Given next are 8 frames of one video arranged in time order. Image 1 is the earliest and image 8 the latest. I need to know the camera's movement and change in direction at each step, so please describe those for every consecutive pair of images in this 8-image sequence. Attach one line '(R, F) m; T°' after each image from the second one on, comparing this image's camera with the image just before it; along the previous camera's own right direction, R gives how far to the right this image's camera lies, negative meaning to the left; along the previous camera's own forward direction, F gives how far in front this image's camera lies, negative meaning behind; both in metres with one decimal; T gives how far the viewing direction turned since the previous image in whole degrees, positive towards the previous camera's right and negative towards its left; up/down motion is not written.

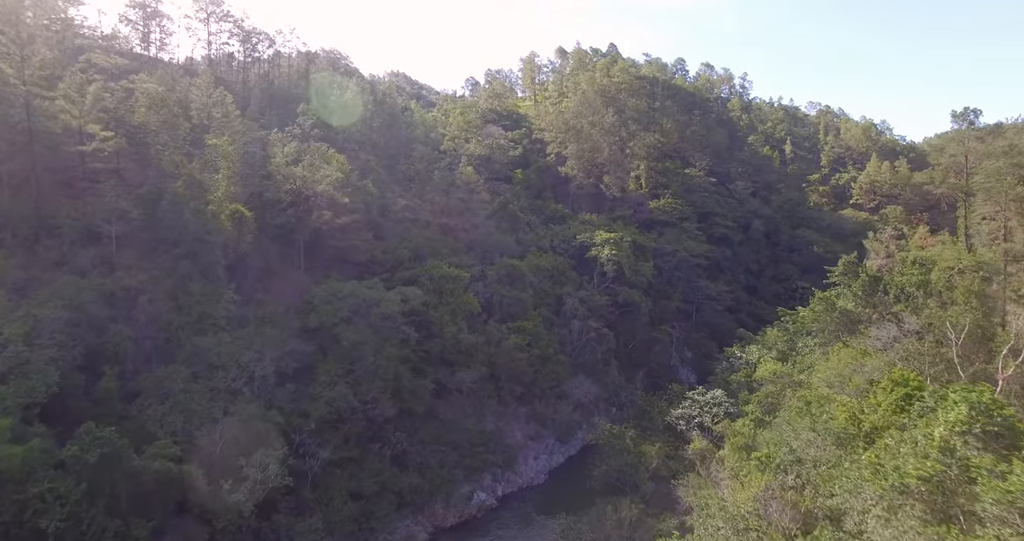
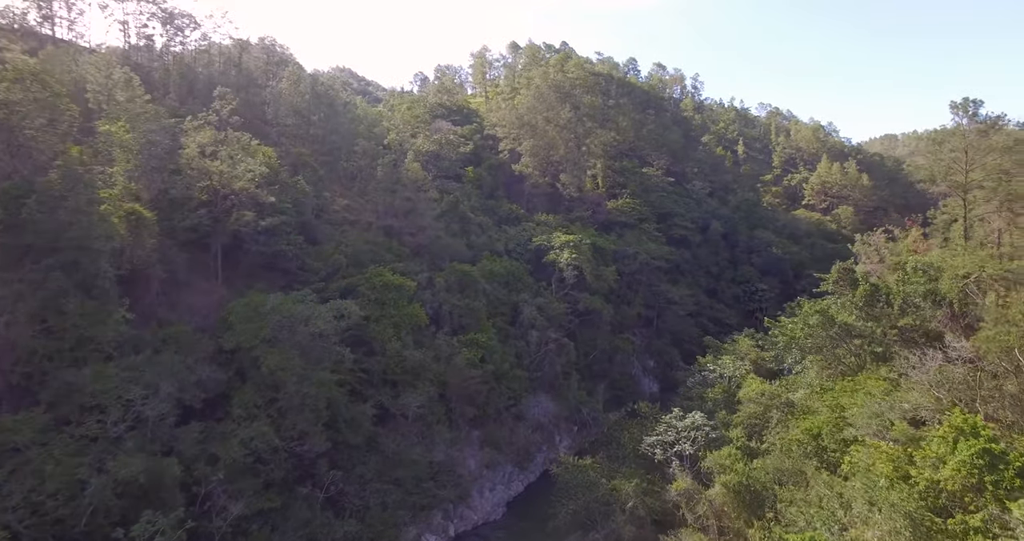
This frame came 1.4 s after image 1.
(-0.1, +2.7) m; +4°
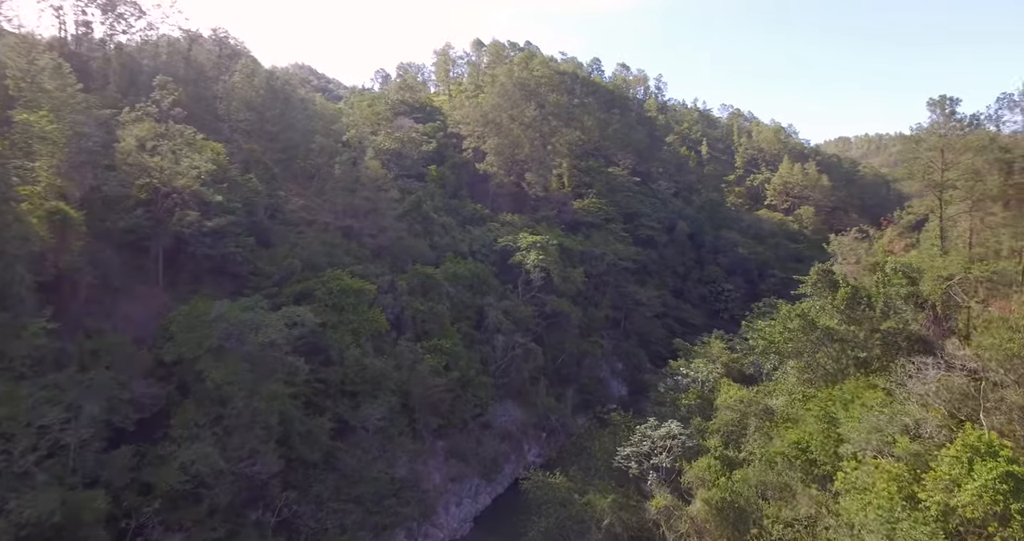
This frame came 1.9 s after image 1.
(-0.1, +1.0) m; +3°
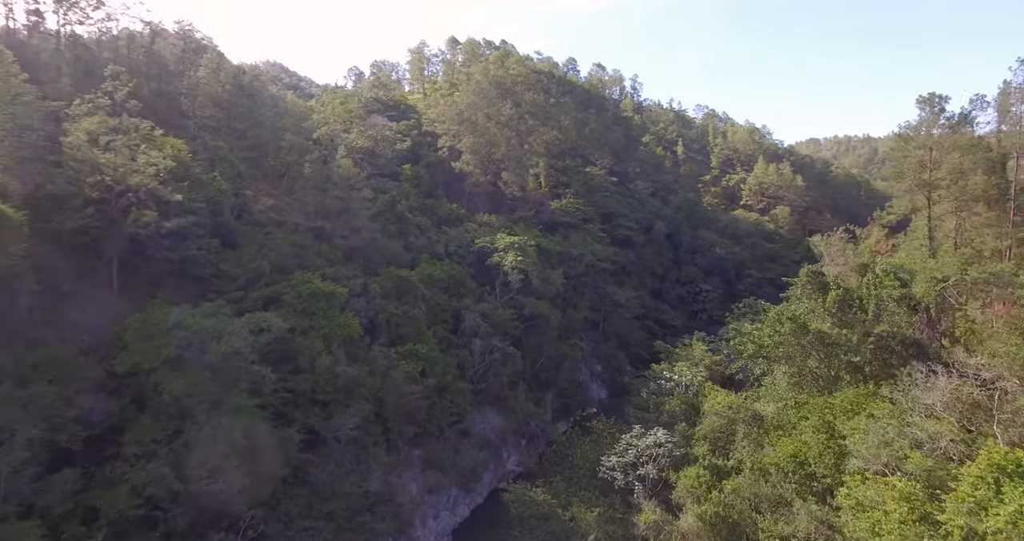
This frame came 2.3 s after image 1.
(-0.1, +0.8) m; +2°
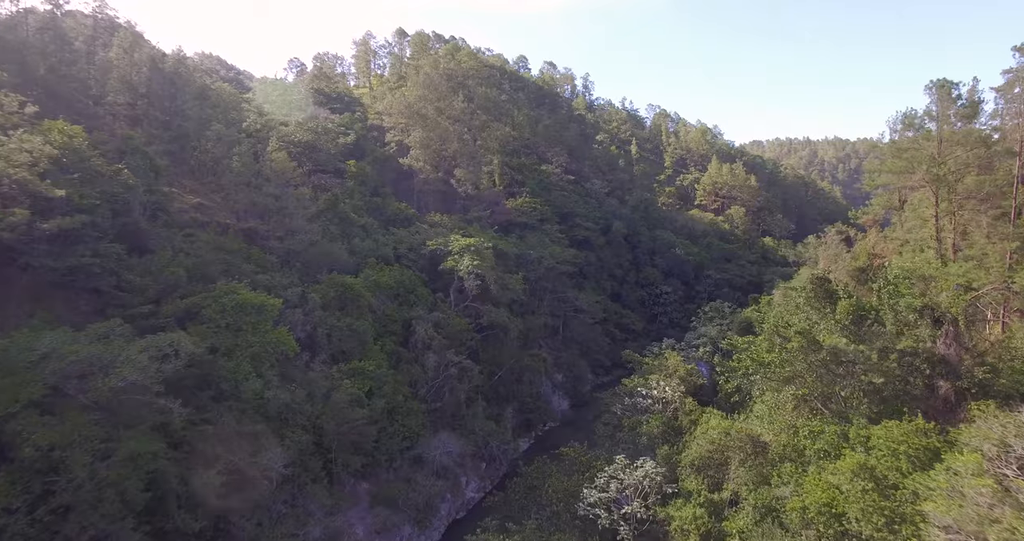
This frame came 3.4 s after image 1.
(-0.3, +2.5) m; +4°
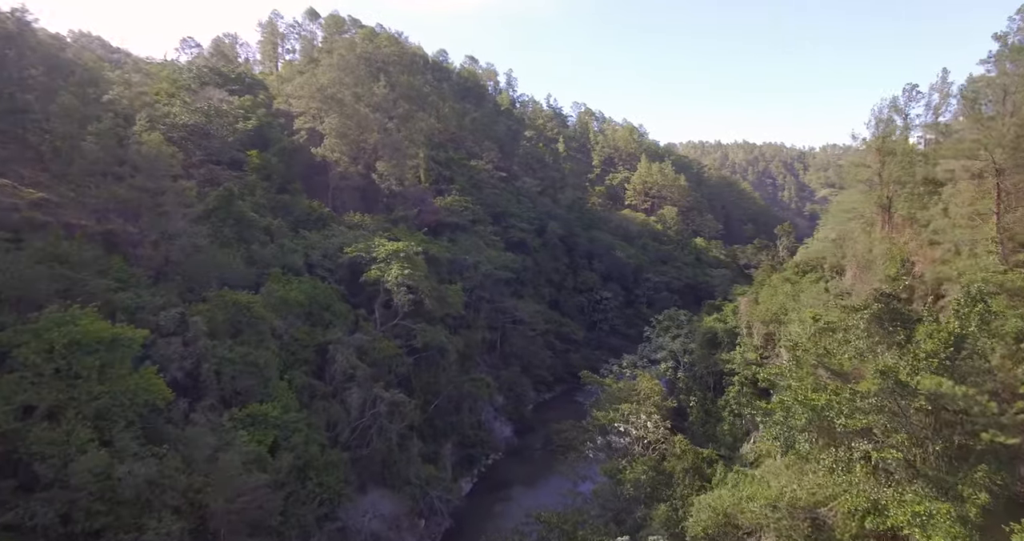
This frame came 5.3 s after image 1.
(-0.7, +4.3) m; +7°
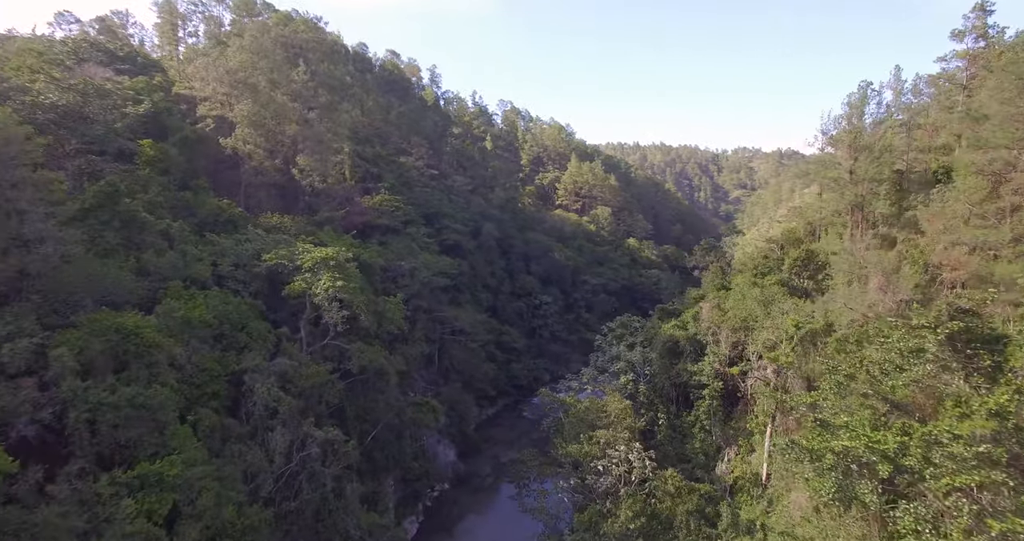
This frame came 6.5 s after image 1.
(-0.9, +2.9) m; +7°
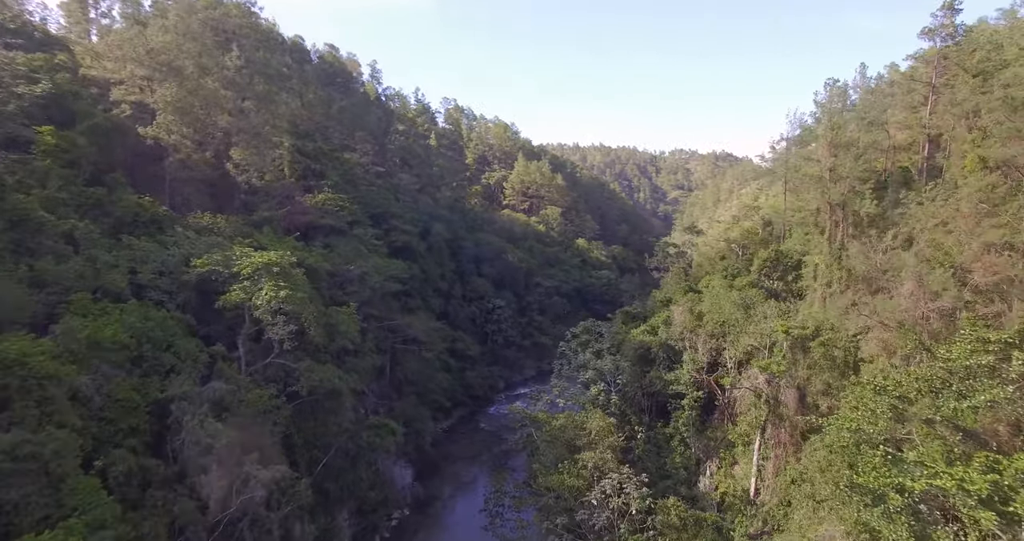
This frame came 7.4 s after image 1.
(-0.8, +2.0) m; +5°
